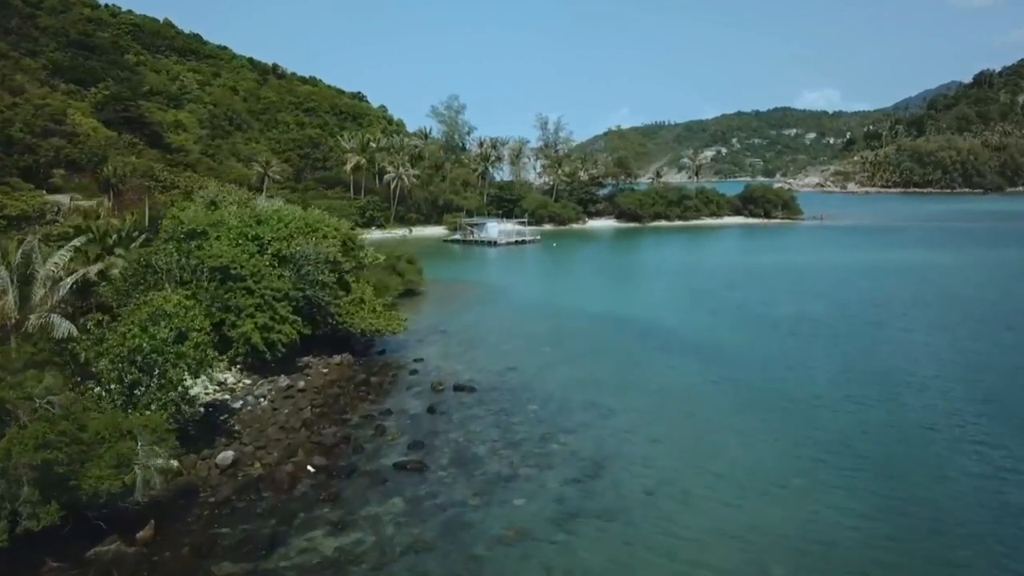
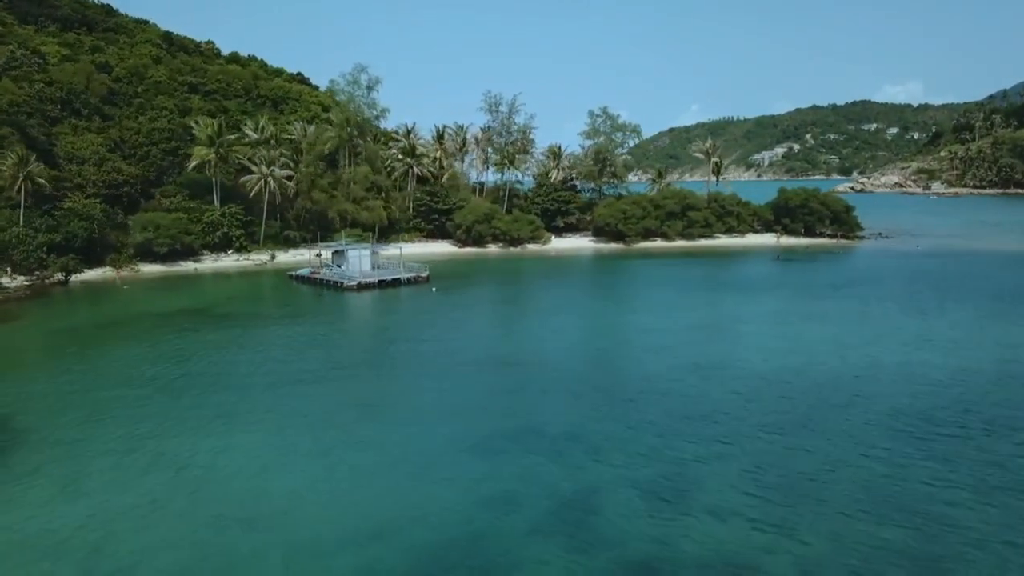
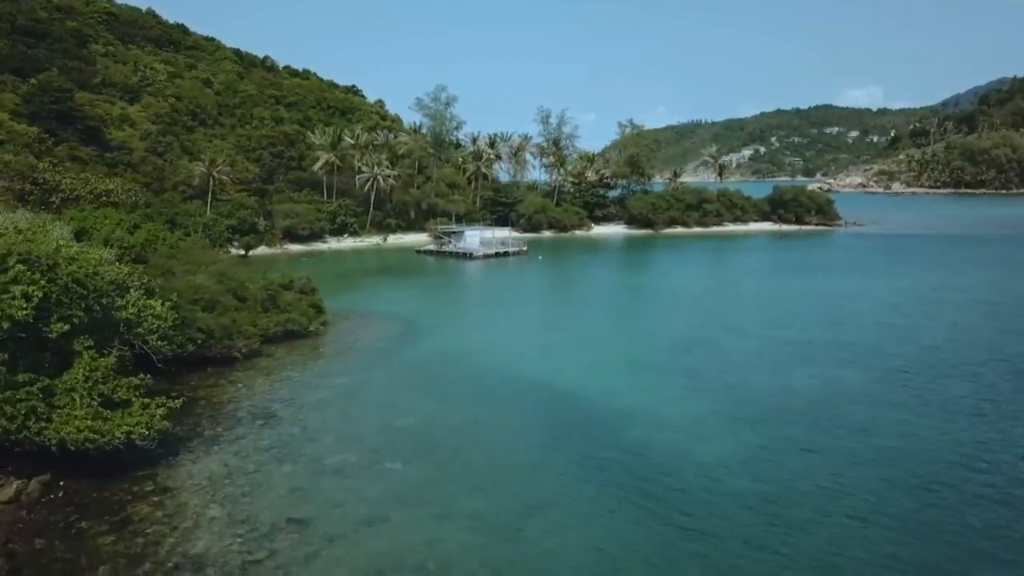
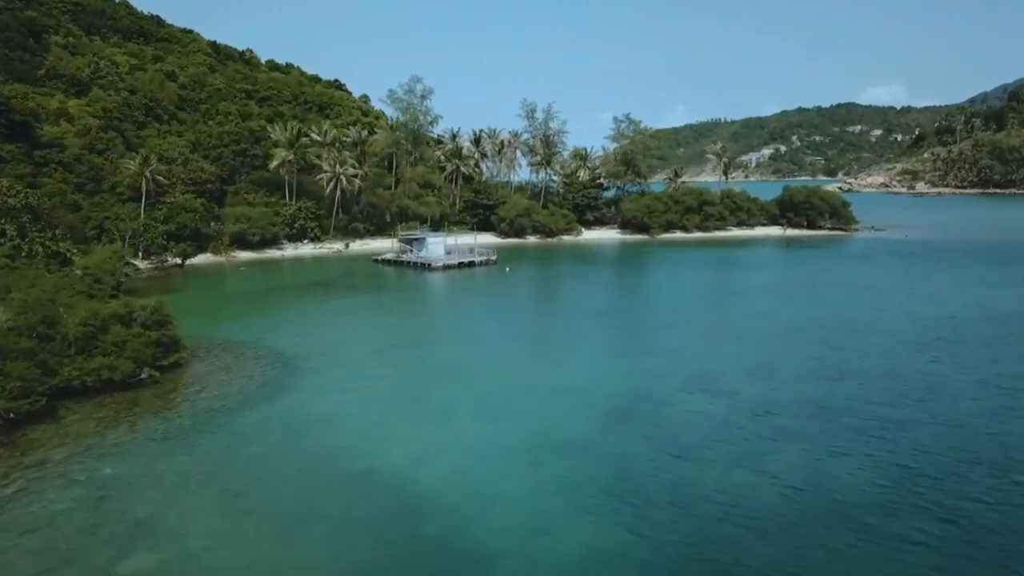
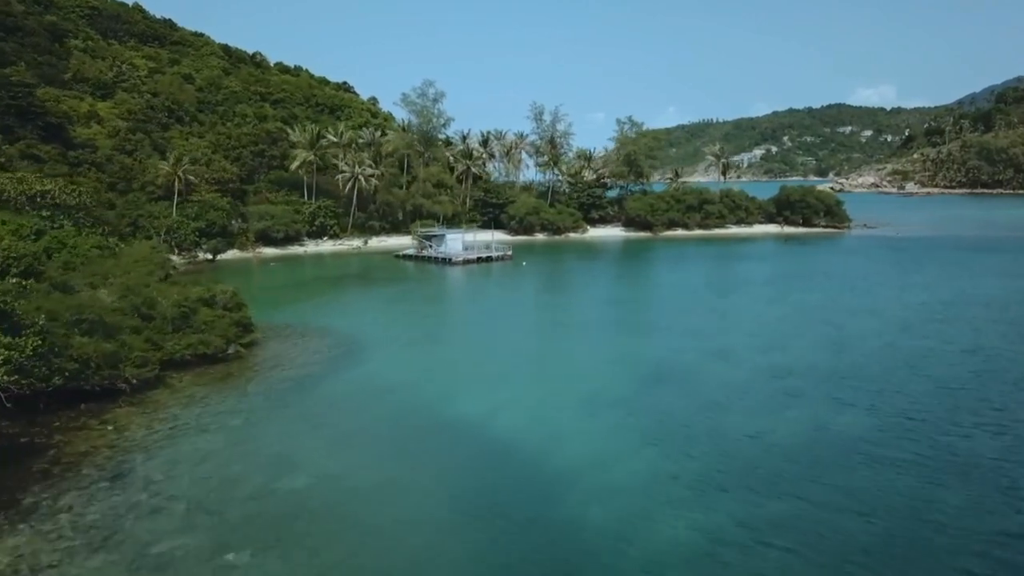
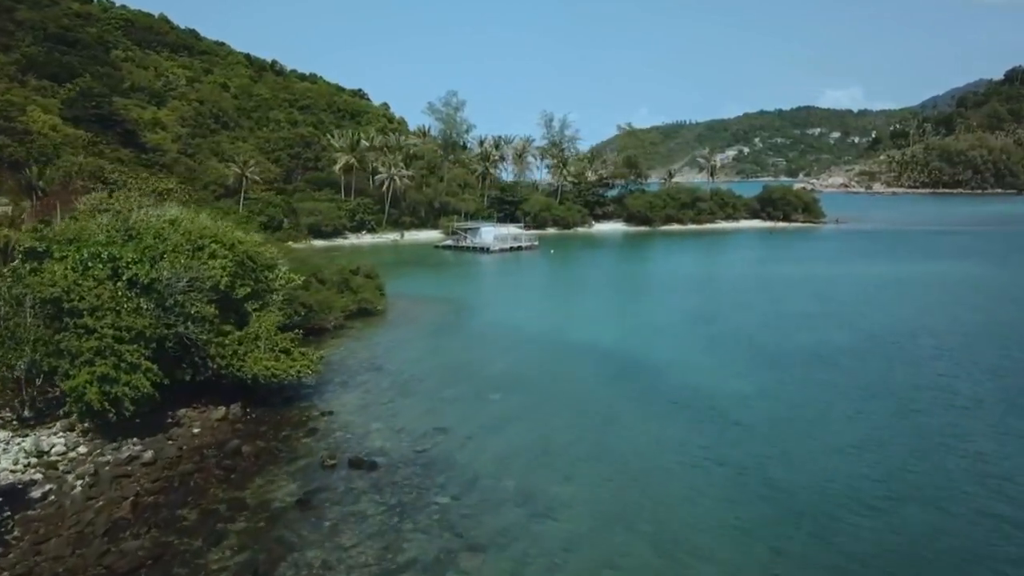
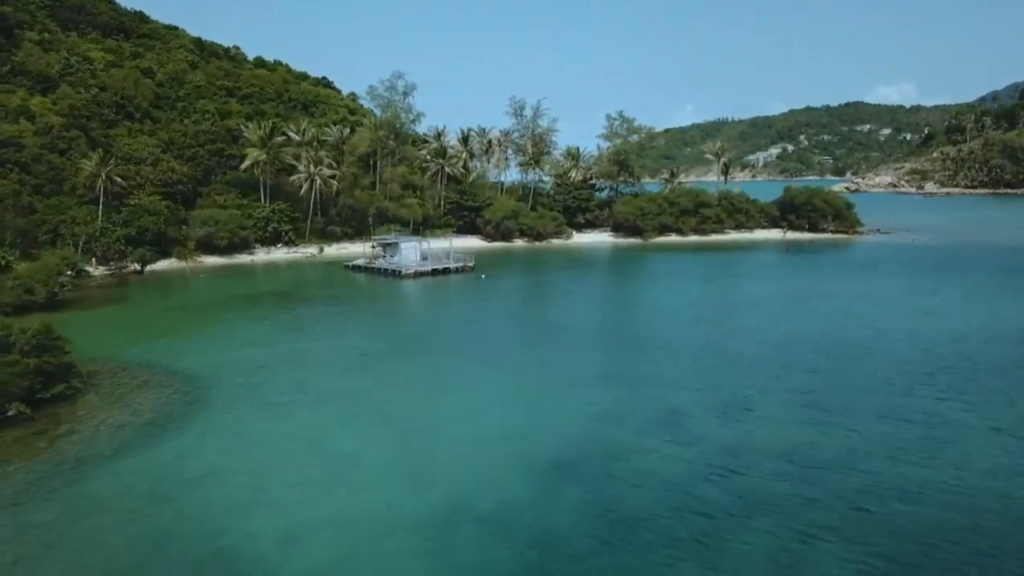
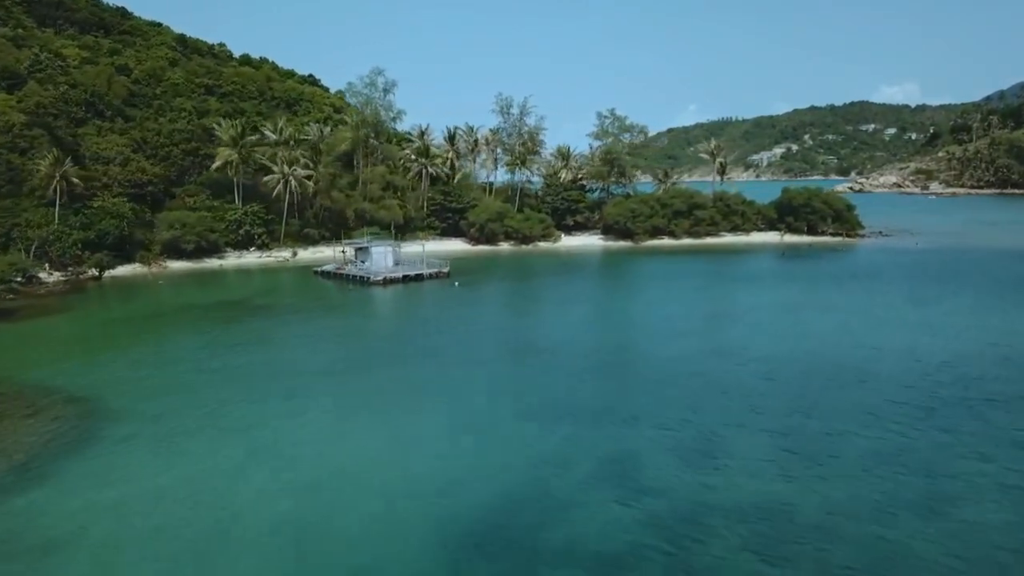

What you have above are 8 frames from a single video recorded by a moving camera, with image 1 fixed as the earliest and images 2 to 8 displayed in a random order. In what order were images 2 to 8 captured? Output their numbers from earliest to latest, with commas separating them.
6, 3, 5, 4, 7, 8, 2
